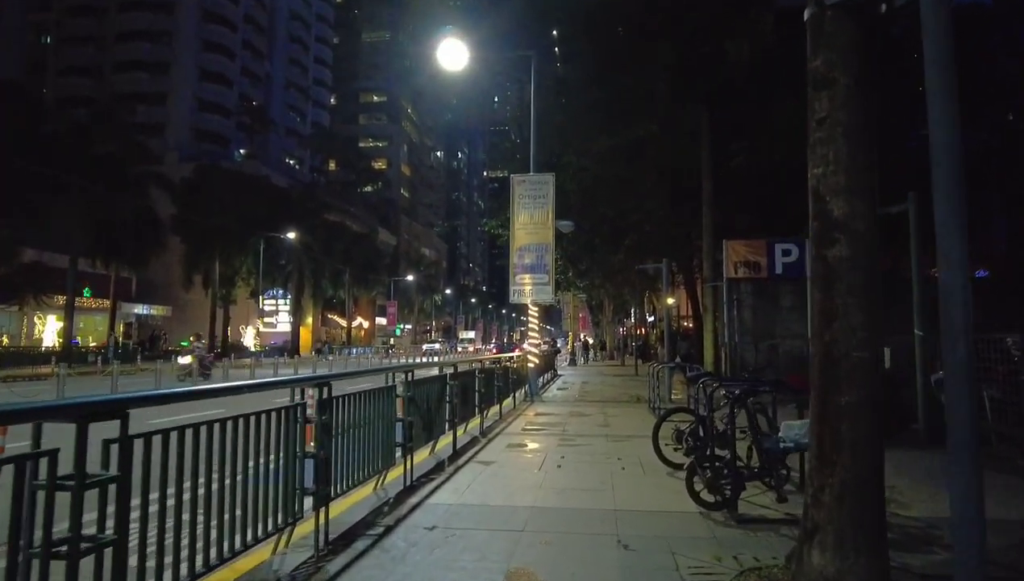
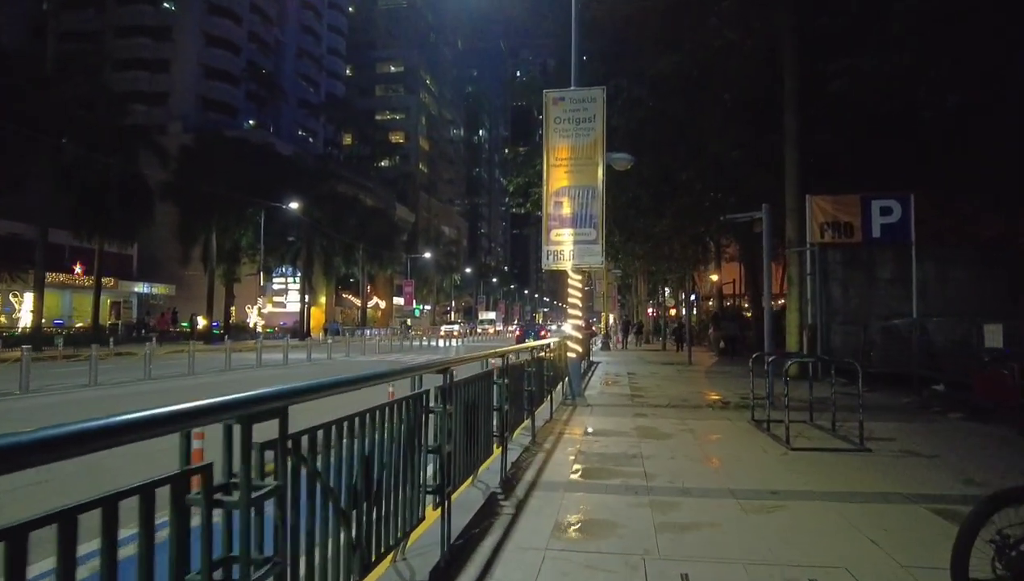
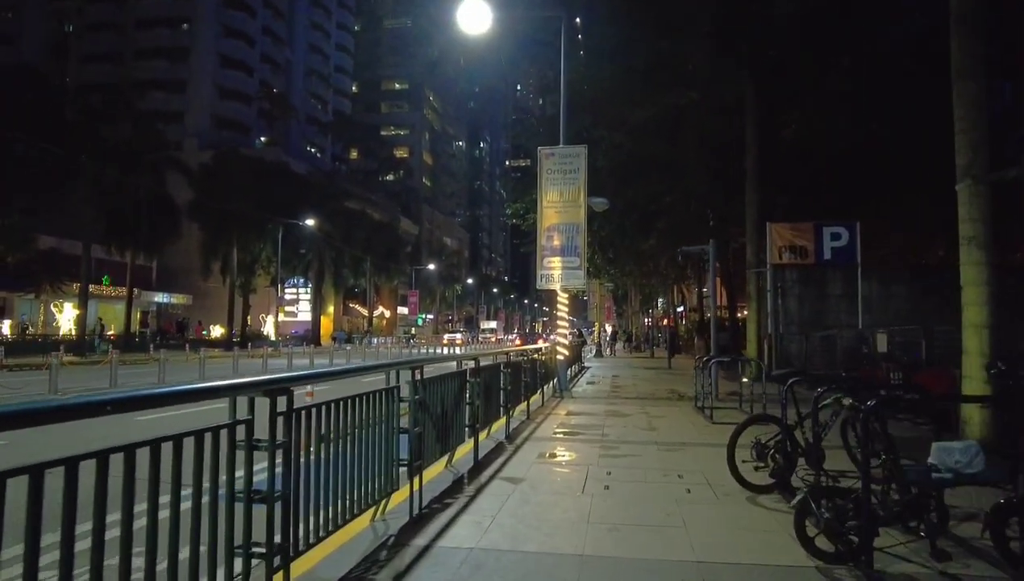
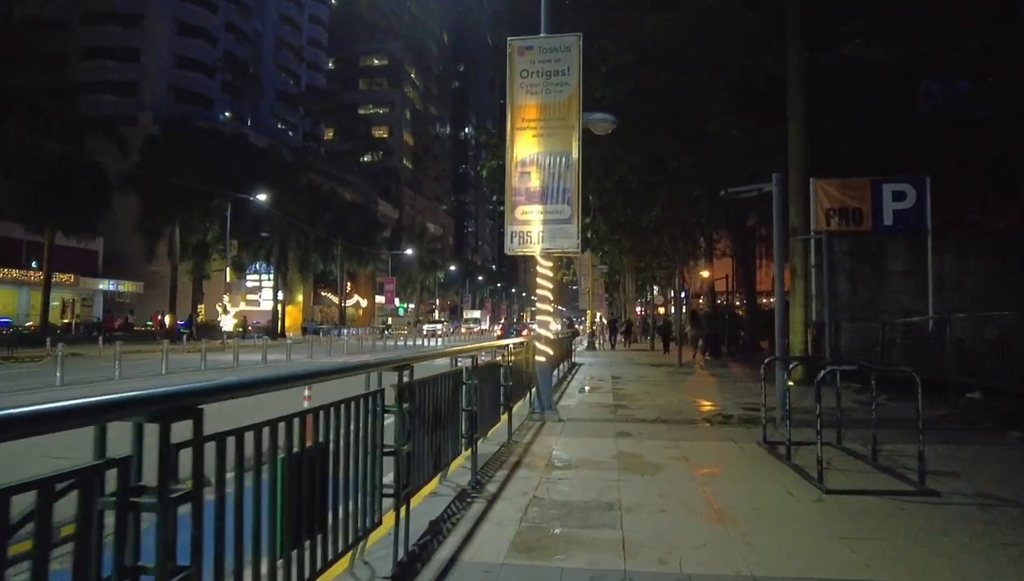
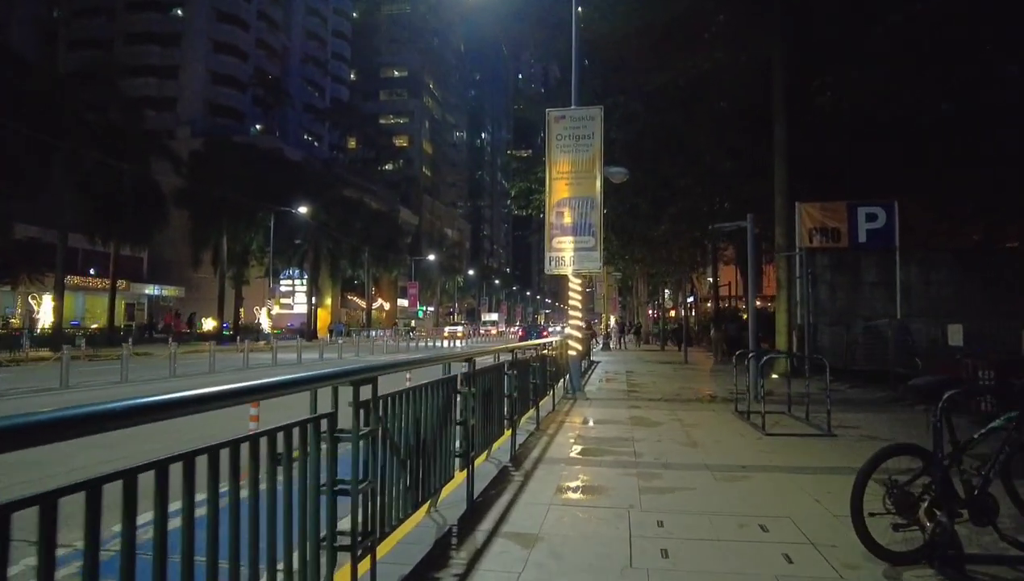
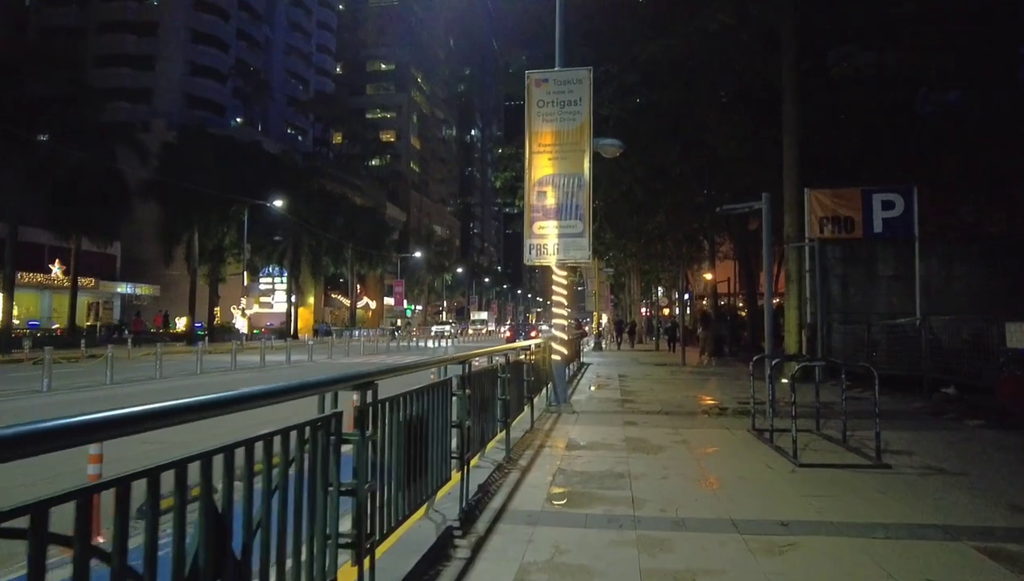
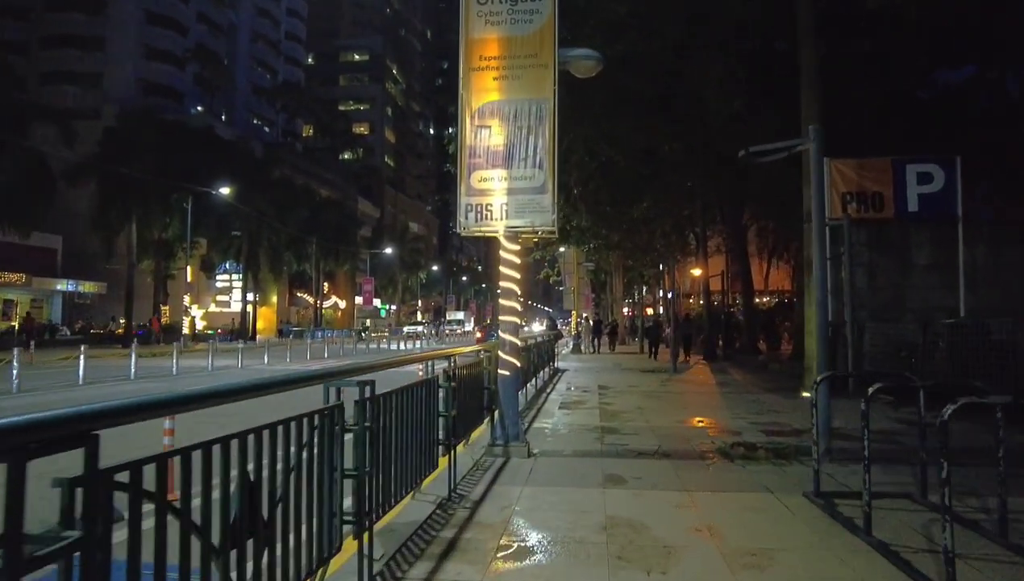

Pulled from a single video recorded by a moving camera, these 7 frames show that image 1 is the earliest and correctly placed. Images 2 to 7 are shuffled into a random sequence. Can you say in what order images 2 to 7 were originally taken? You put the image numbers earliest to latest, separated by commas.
3, 5, 2, 6, 4, 7
